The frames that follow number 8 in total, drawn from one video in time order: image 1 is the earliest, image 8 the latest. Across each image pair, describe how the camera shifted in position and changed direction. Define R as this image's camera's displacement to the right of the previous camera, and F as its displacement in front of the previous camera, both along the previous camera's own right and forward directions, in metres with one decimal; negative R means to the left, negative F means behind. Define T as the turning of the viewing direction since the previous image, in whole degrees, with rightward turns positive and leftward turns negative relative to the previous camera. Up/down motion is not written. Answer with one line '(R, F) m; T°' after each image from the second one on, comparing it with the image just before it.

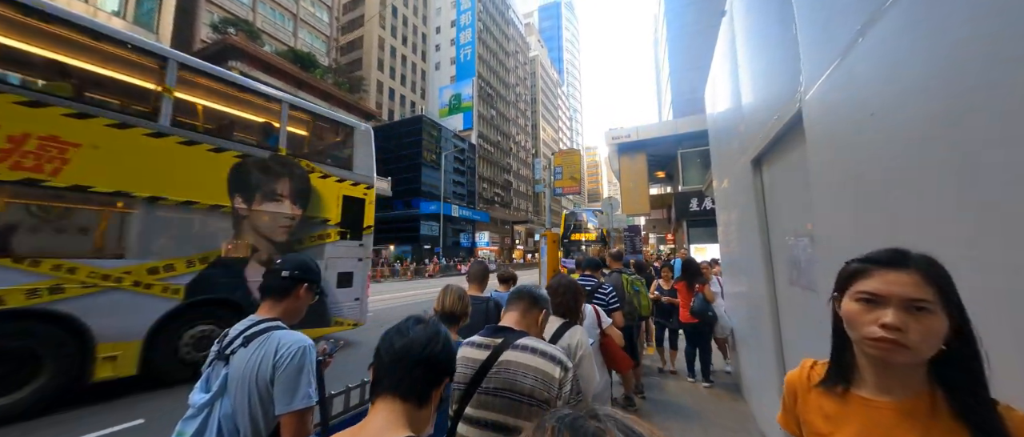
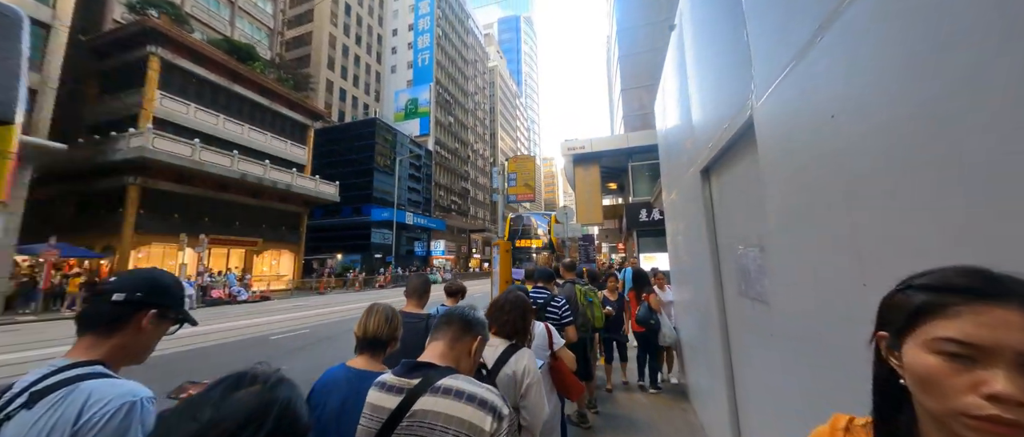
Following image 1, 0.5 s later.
(+0.1, +0.3) m; +7°
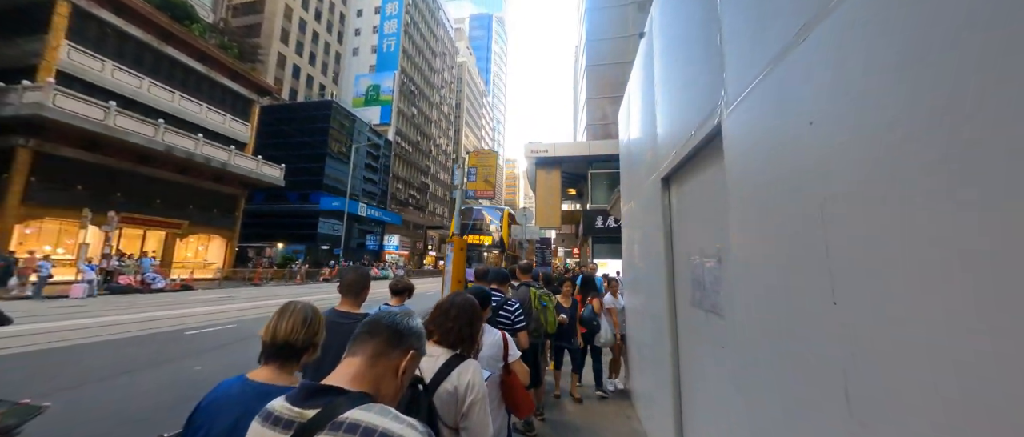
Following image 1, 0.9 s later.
(0.0, +0.2) m; +7°
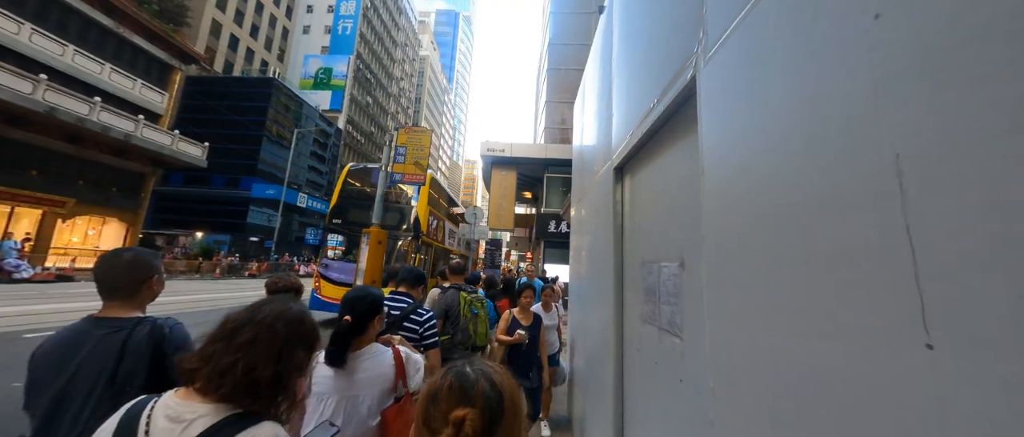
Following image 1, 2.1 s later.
(+0.3, +0.7) m; +8°
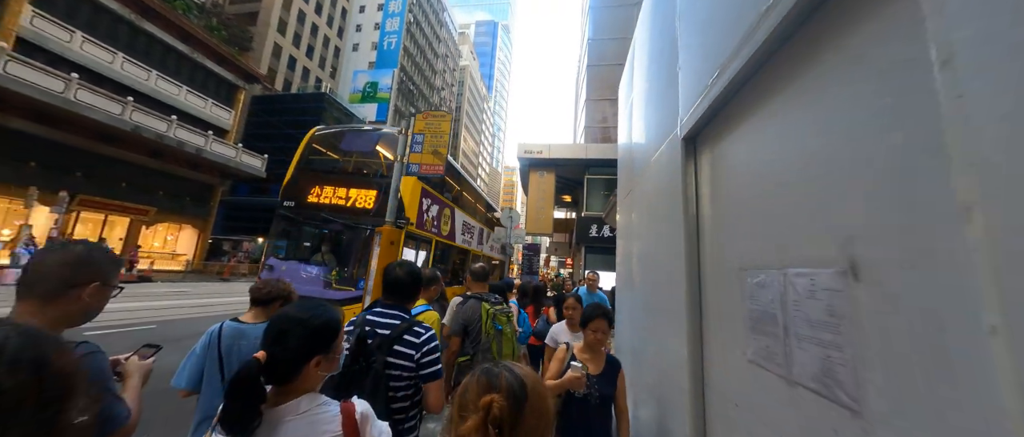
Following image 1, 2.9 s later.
(+0.1, +0.7) m; -7°
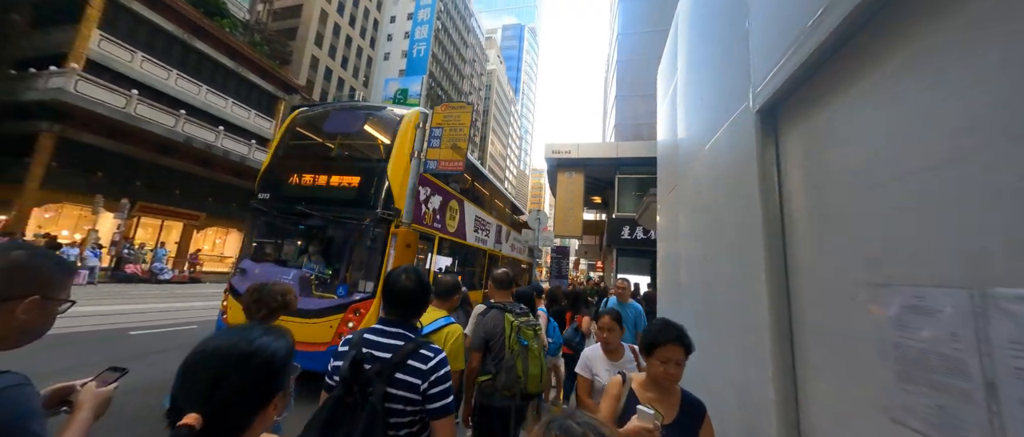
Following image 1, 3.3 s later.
(0.0, +0.4) m; -5°
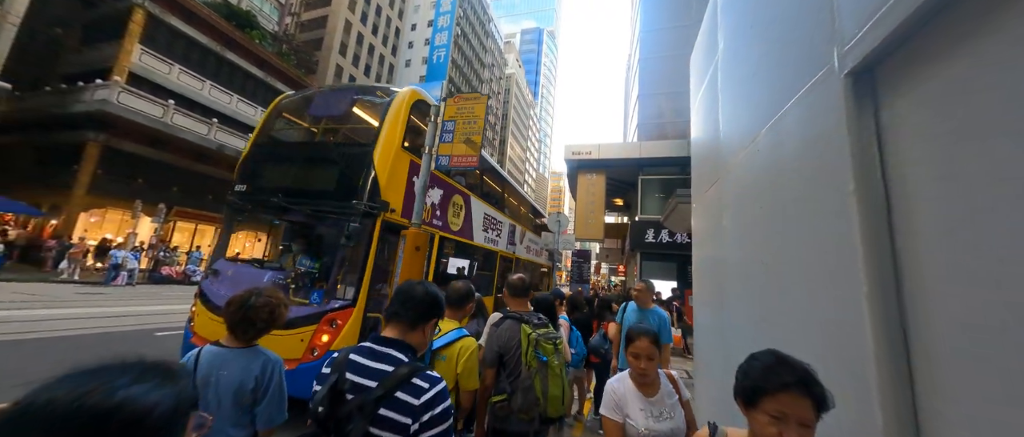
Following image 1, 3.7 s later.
(0.0, +0.3) m; -3°
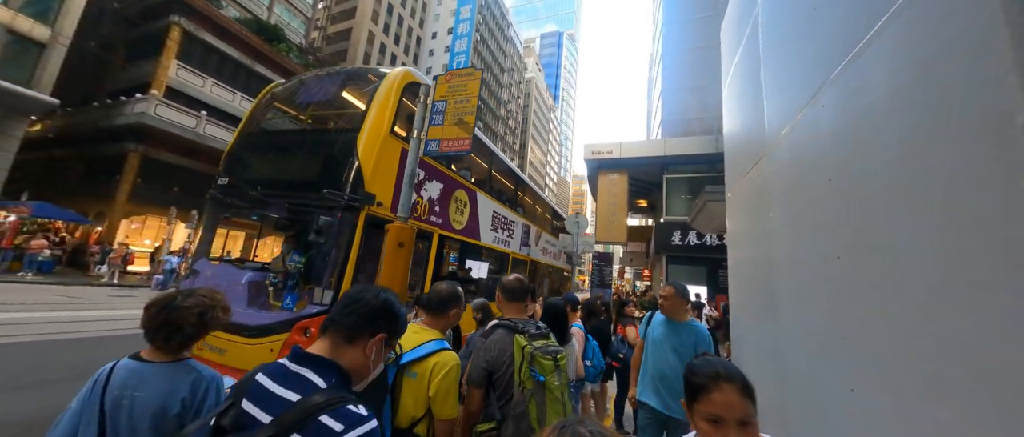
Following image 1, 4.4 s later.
(+0.2, +0.4) m; -4°
